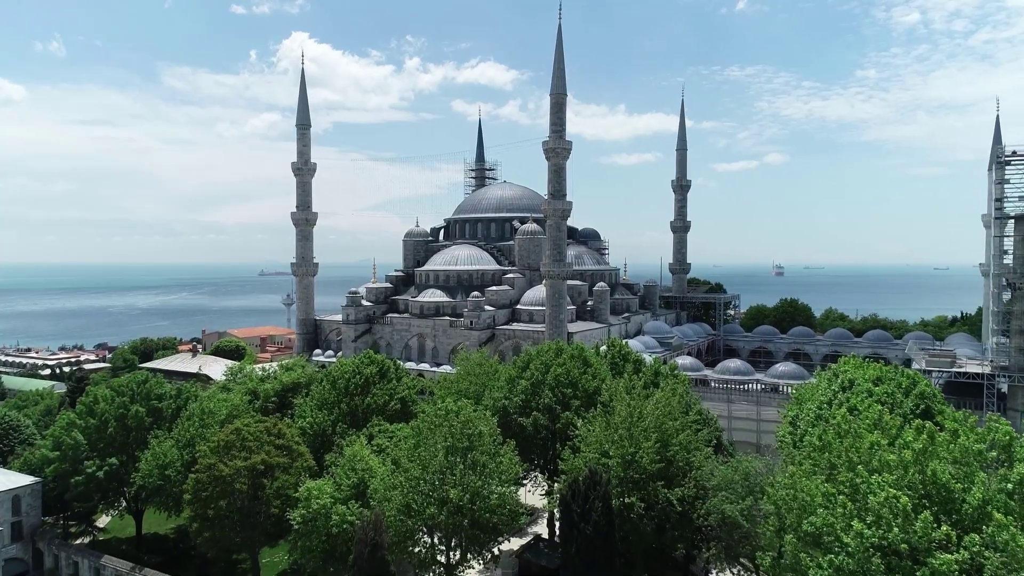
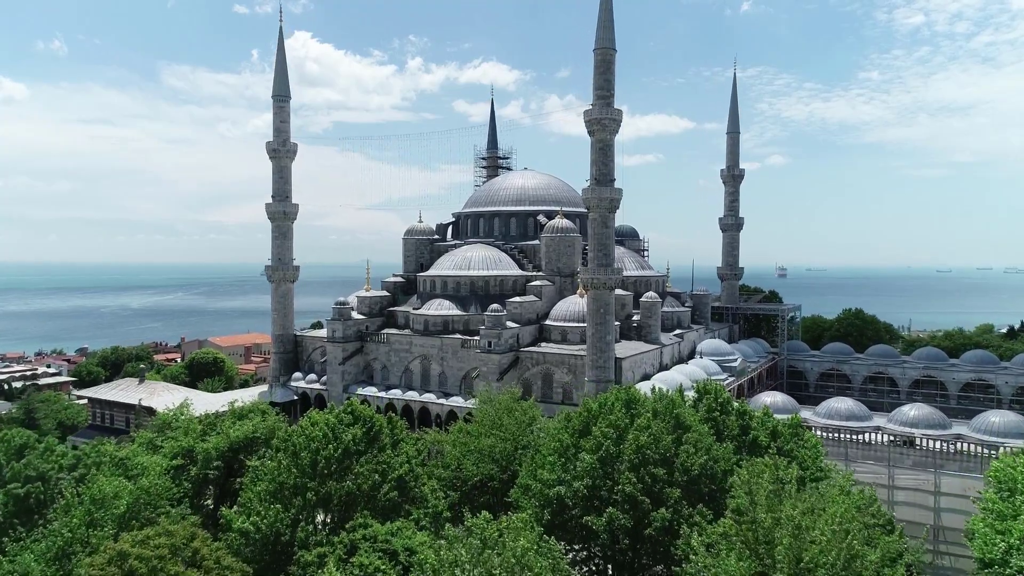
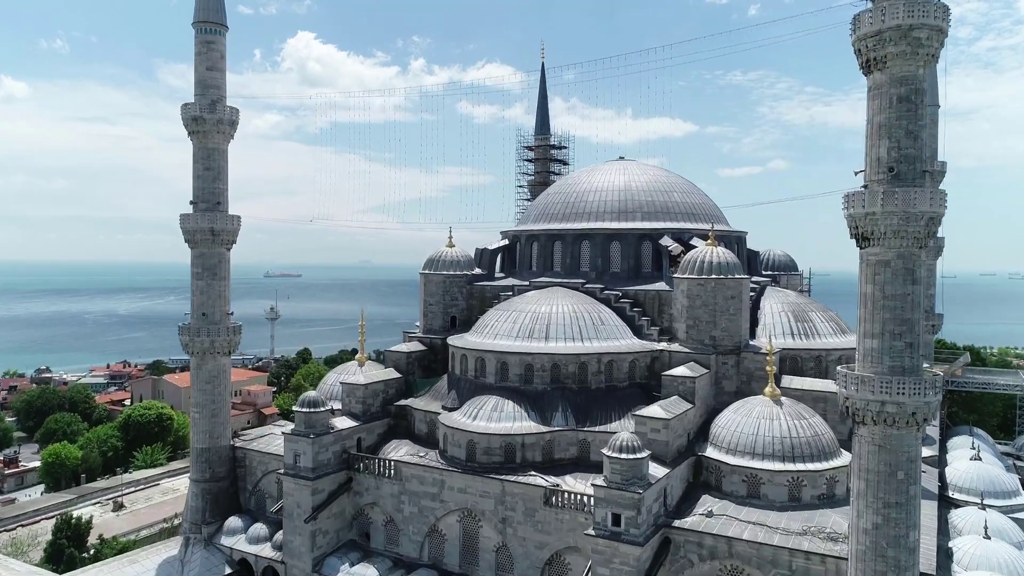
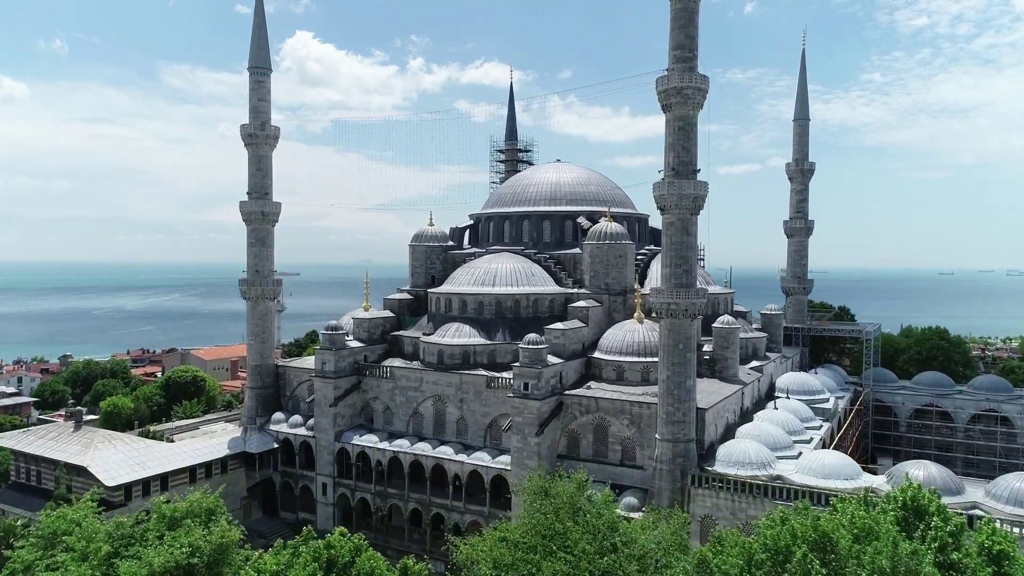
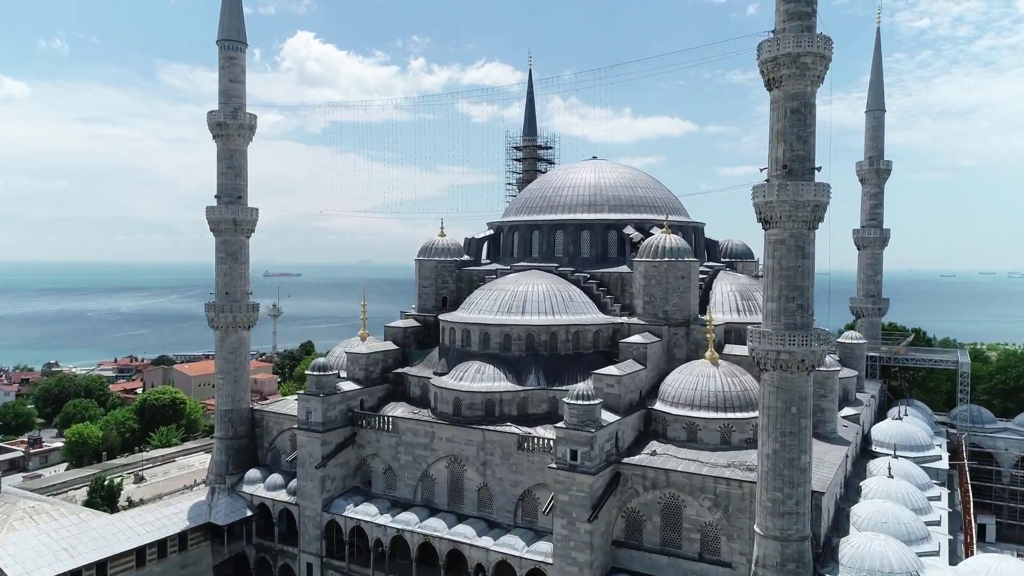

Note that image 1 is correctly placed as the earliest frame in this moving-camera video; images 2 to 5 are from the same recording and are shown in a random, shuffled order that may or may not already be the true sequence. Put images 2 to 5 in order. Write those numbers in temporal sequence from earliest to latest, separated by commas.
2, 4, 5, 3
